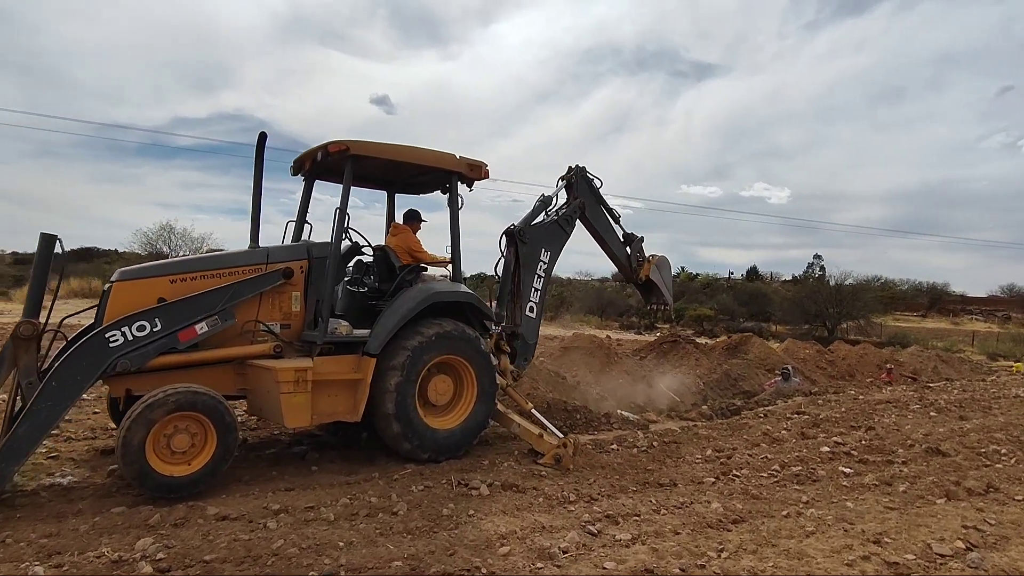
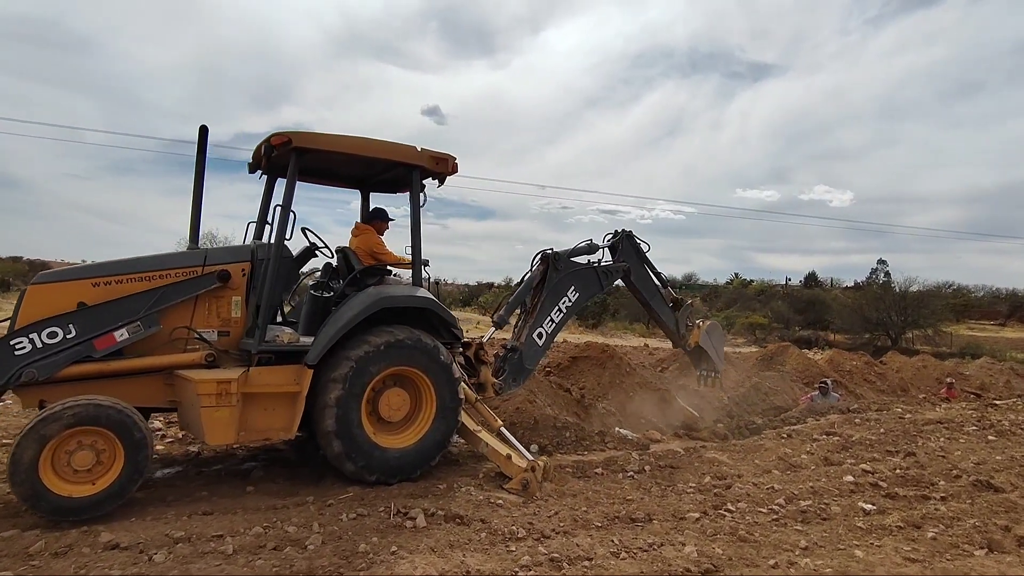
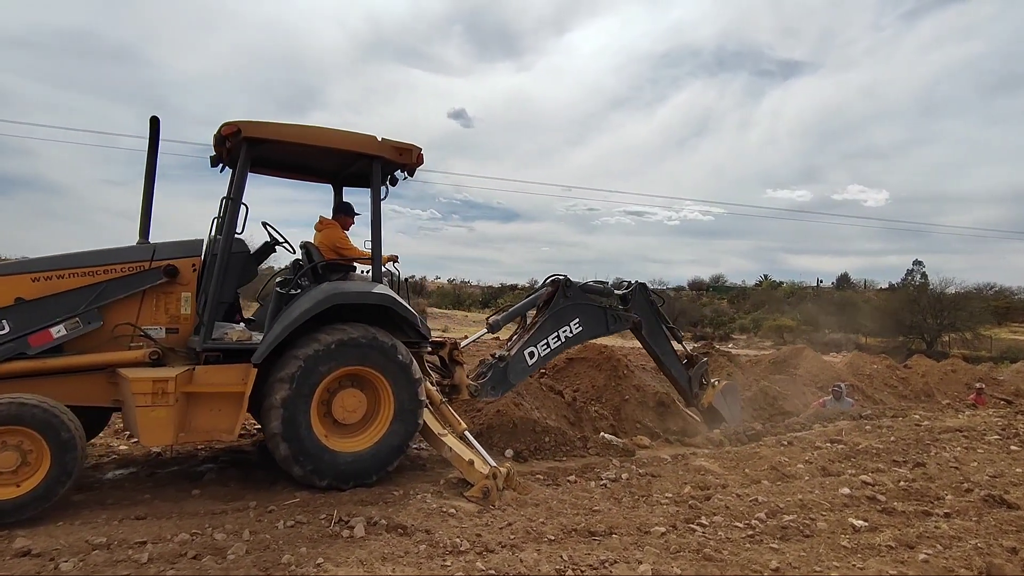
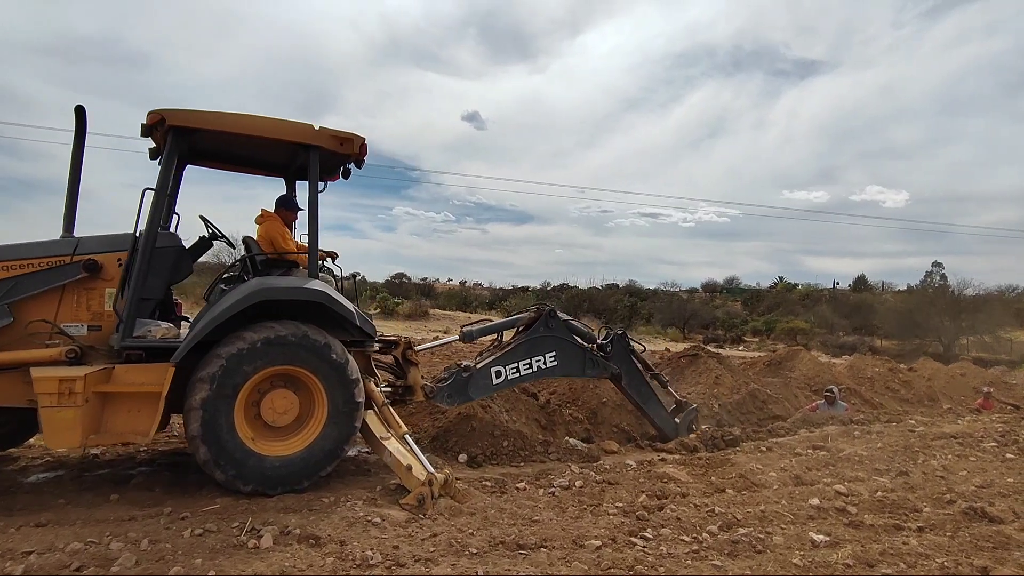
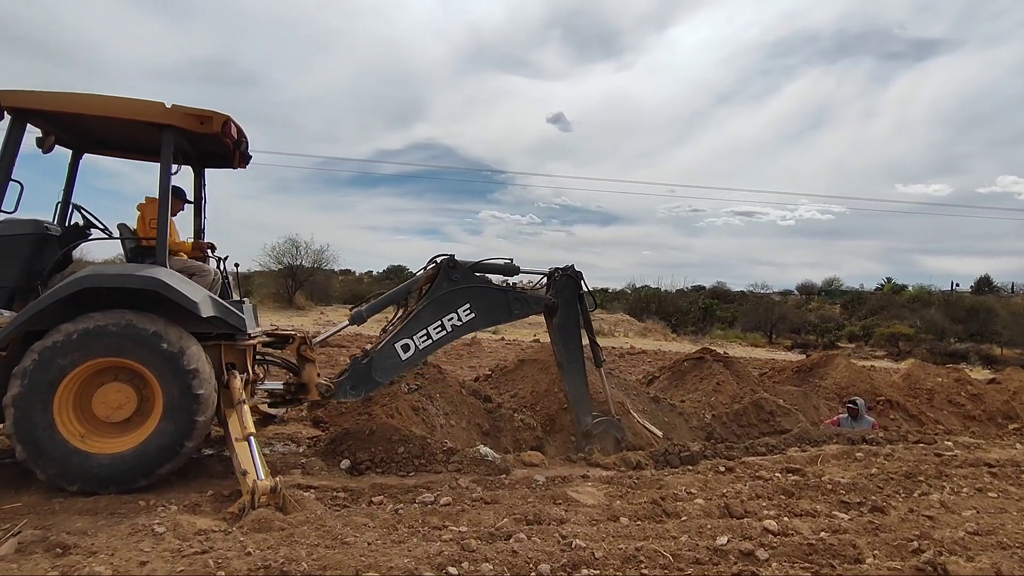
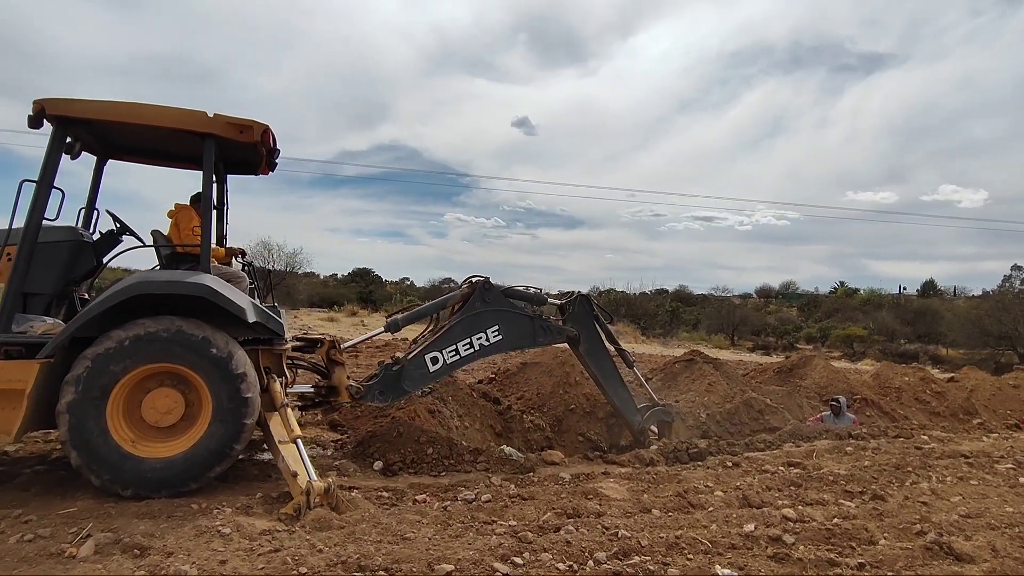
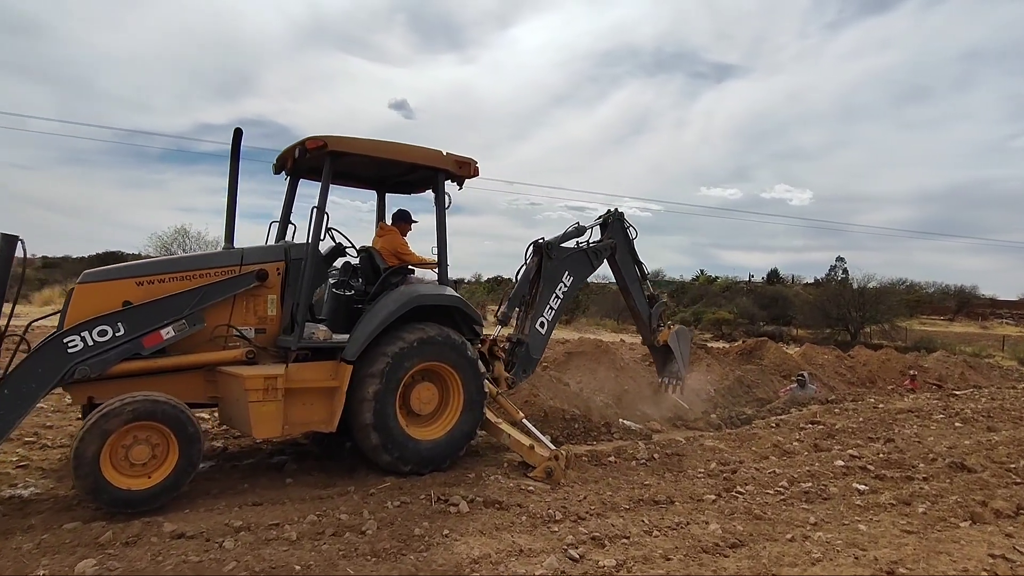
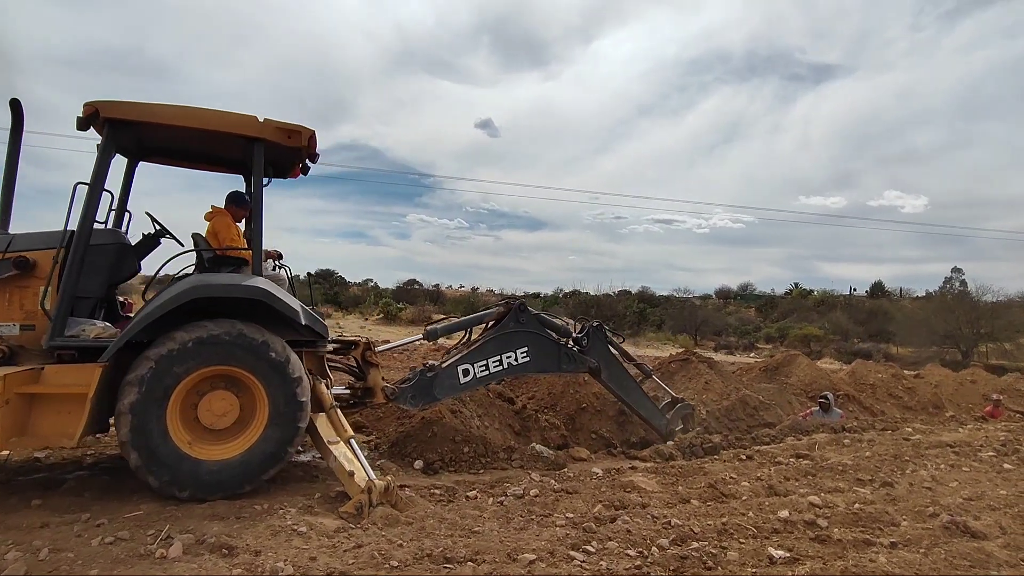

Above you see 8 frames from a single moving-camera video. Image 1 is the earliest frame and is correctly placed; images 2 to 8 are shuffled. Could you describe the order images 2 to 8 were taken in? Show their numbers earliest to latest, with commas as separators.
7, 2, 3, 4, 8, 6, 5
